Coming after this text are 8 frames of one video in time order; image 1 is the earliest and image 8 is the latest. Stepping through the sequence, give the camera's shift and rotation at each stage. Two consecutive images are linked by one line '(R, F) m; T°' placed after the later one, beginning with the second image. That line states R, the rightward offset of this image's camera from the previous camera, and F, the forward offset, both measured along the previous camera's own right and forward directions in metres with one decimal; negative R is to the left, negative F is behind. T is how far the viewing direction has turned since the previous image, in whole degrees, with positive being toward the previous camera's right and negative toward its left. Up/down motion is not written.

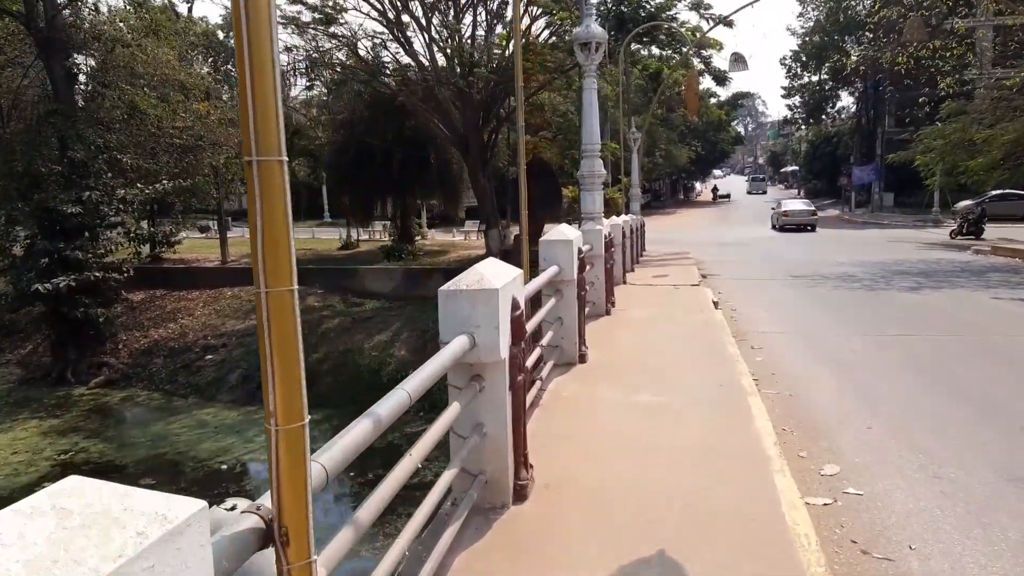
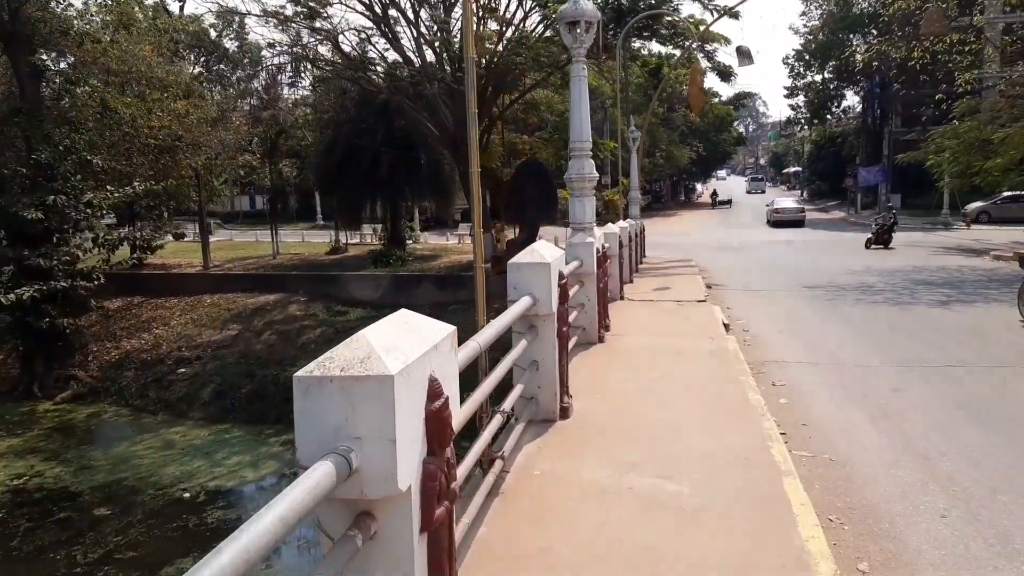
(+0.2, +0.8) m; 0°
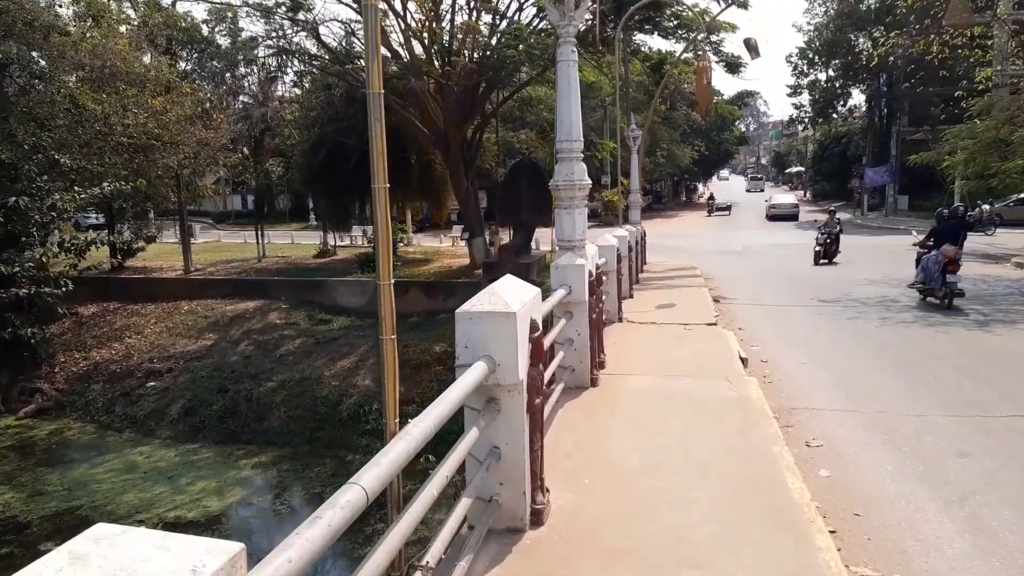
(+0.1, +0.8) m; 0°
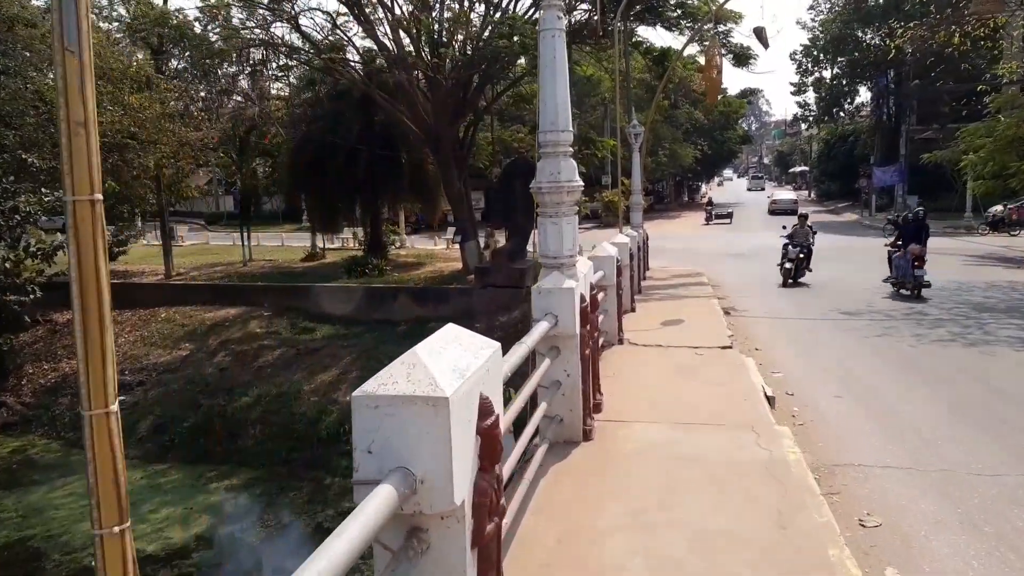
(+0.1, +0.8) m; 0°
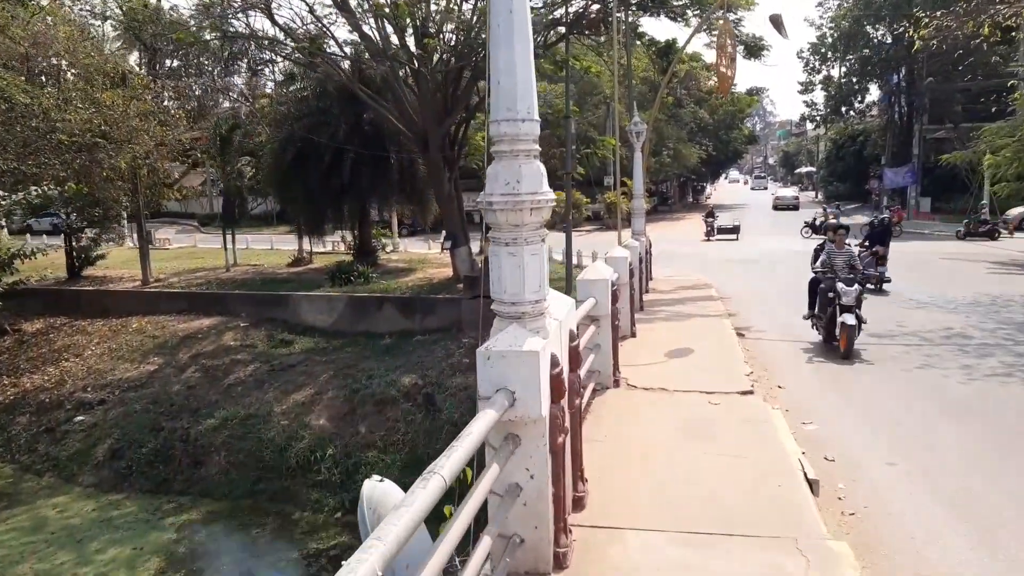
(+0.2, +0.9) m; 0°
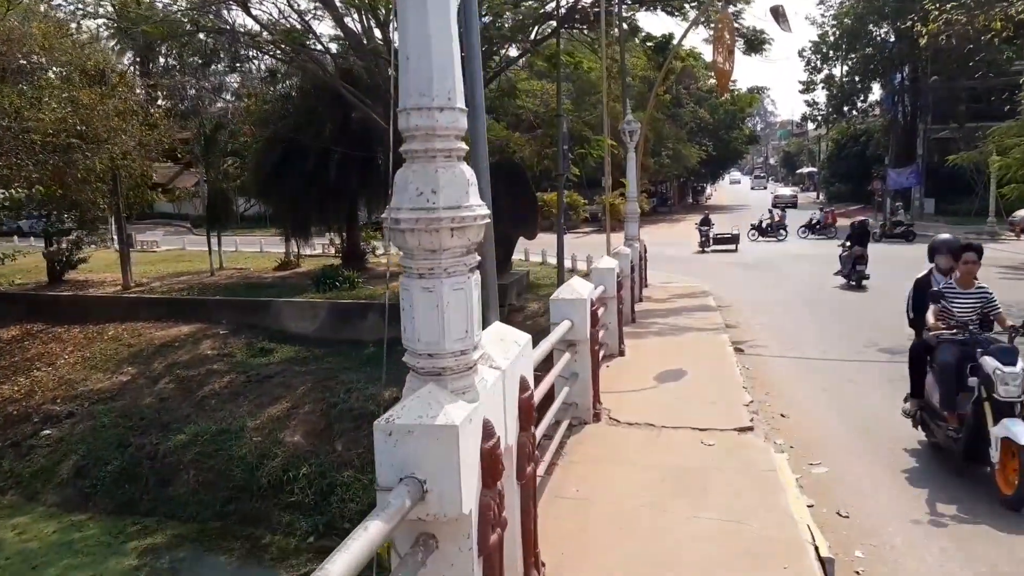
(+0.2, +0.5) m; 0°
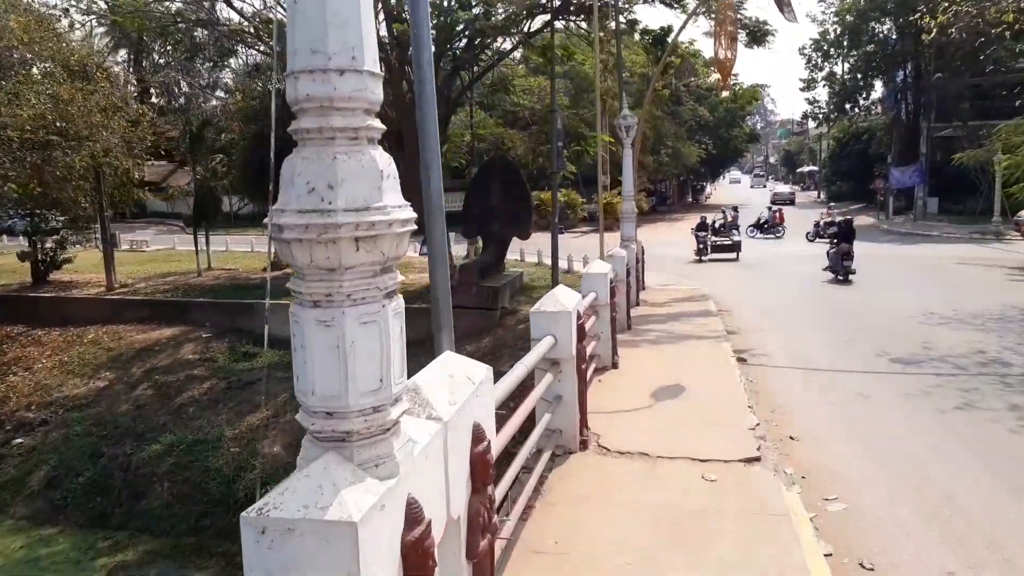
(+0.1, +0.4) m; 0°
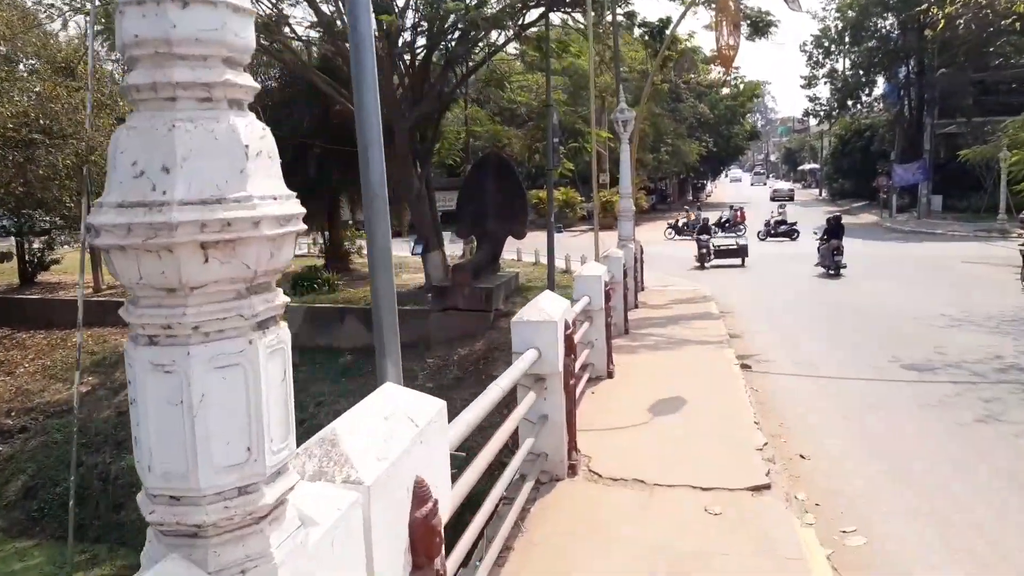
(+0.1, +0.3) m; 0°
